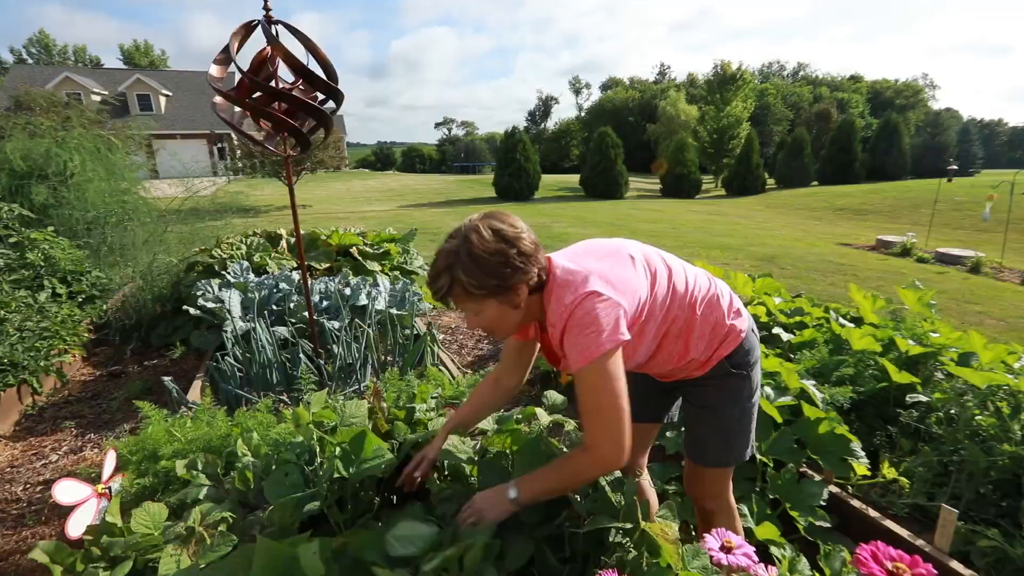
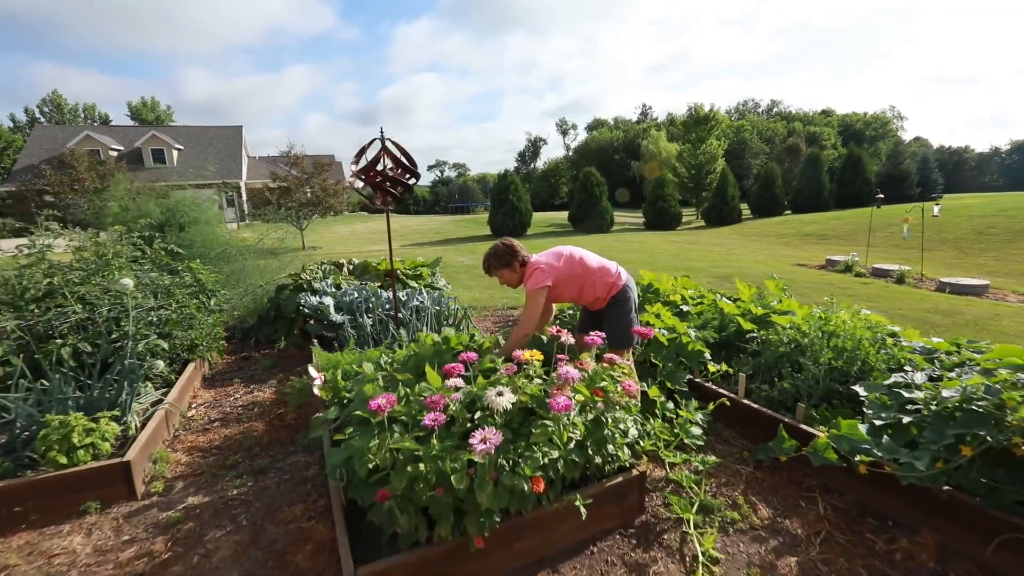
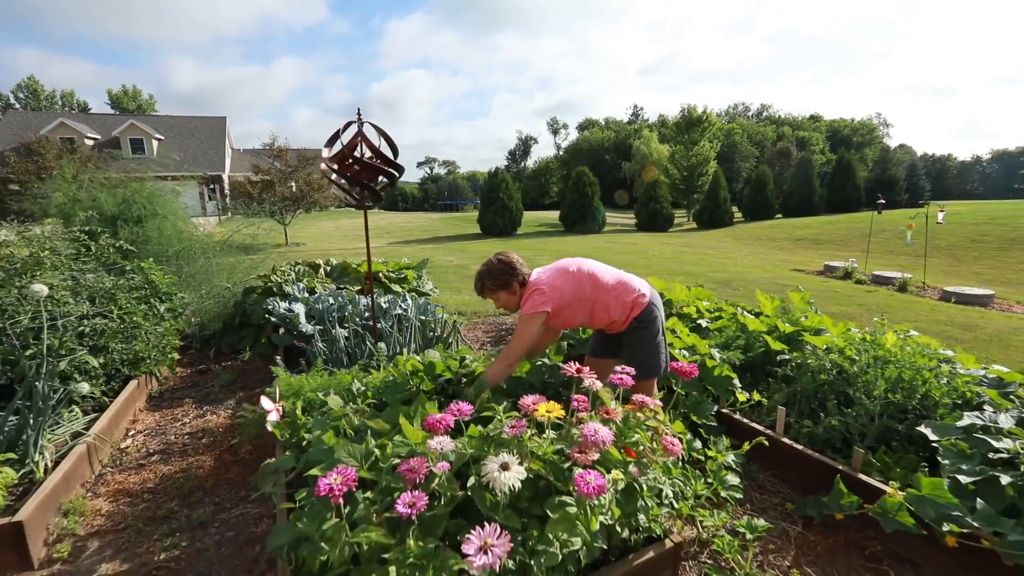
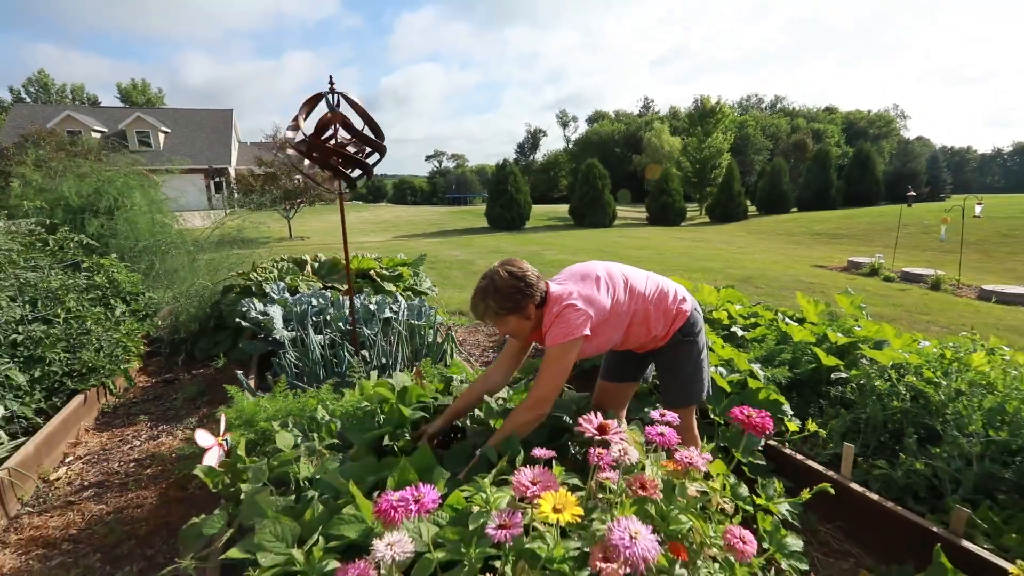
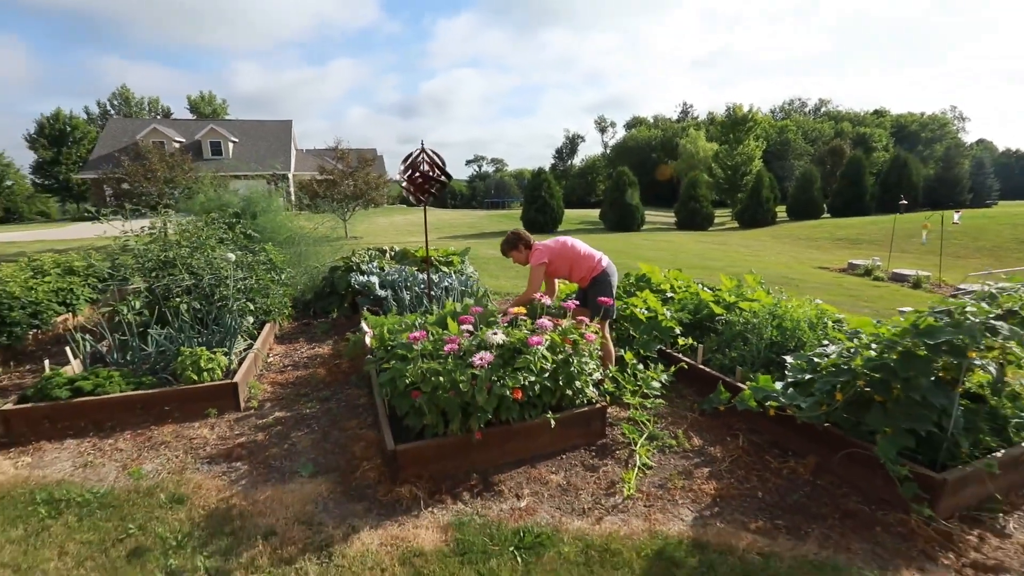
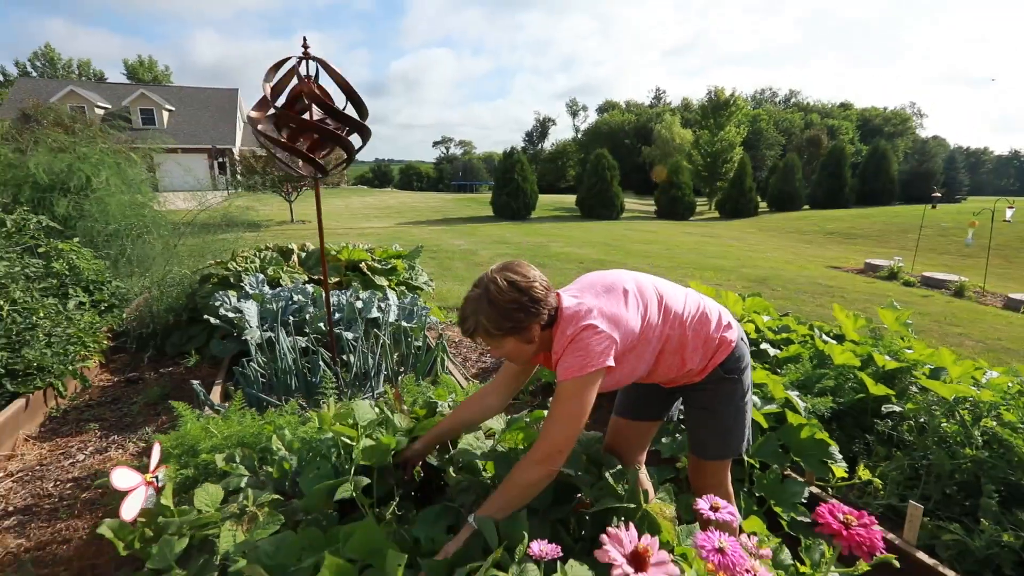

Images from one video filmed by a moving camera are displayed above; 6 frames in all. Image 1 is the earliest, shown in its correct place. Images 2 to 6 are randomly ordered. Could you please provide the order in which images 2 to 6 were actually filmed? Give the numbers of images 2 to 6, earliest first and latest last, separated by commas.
6, 4, 3, 2, 5
